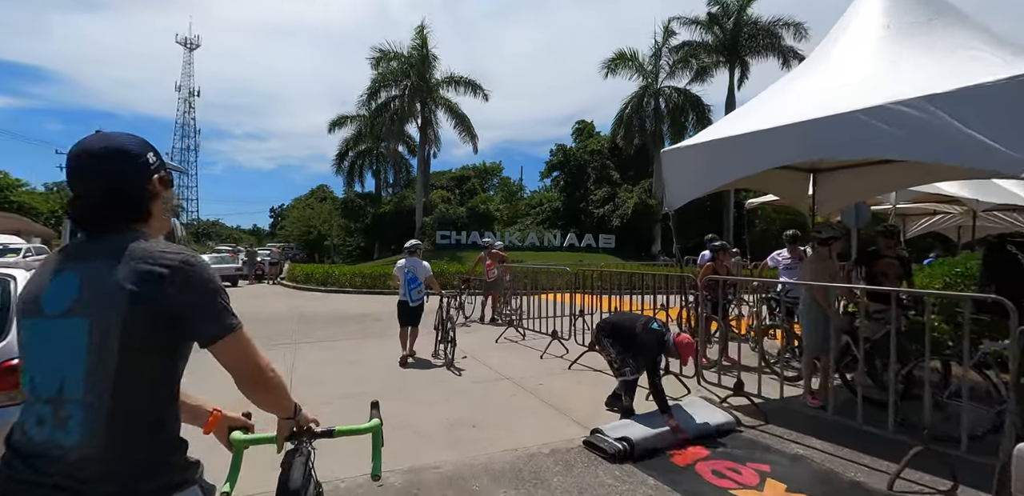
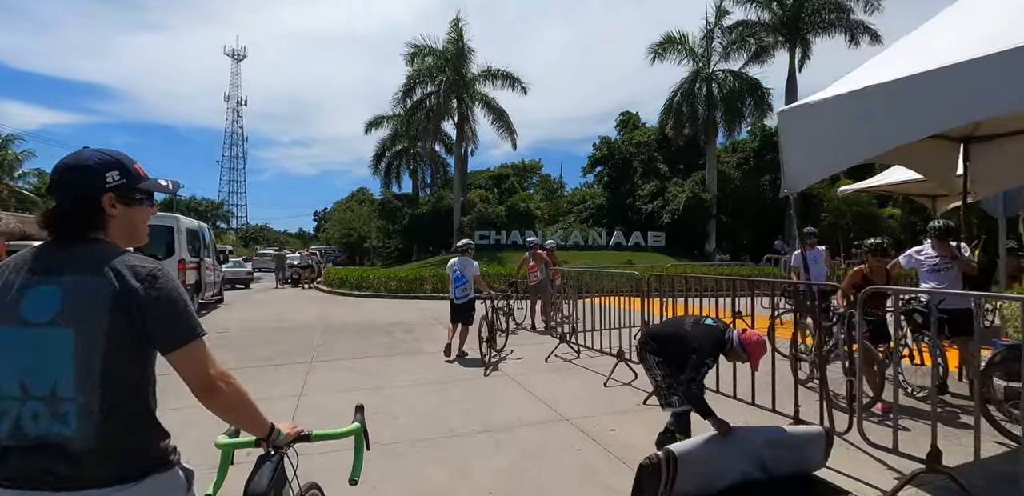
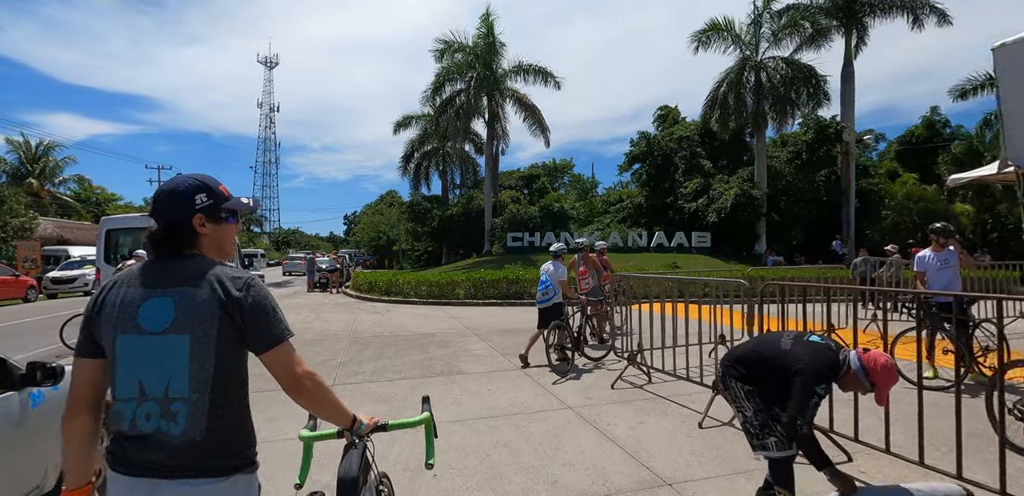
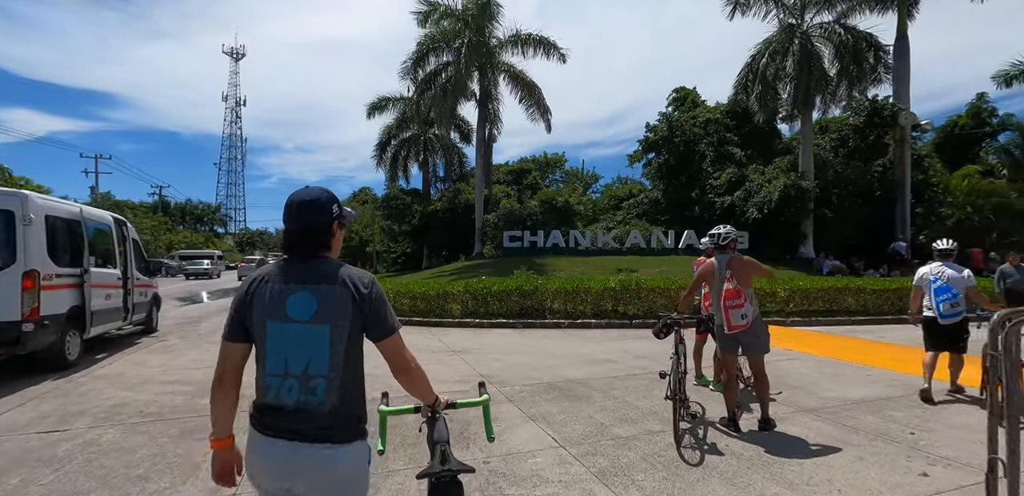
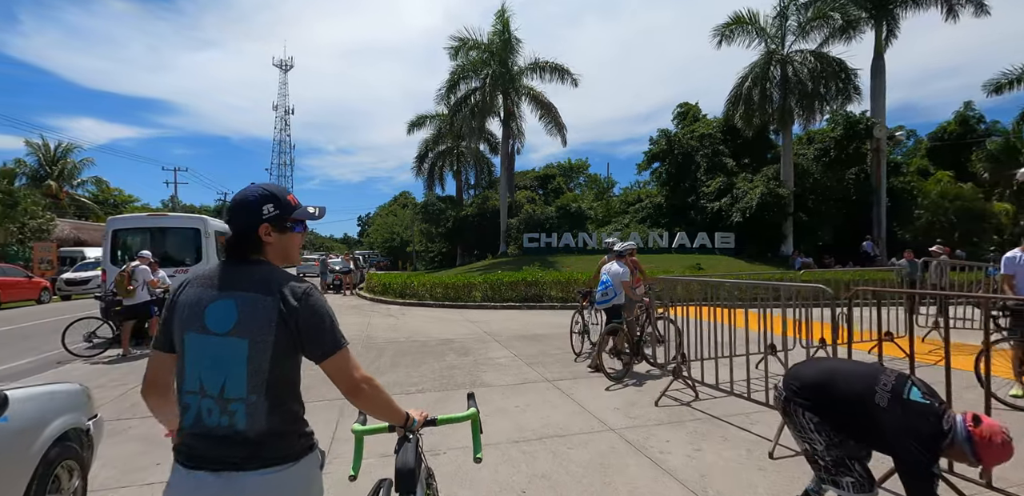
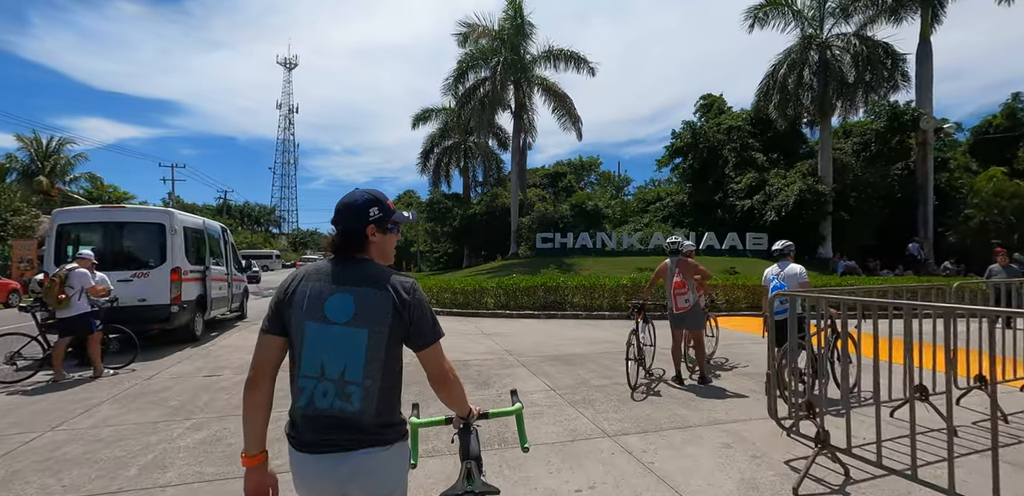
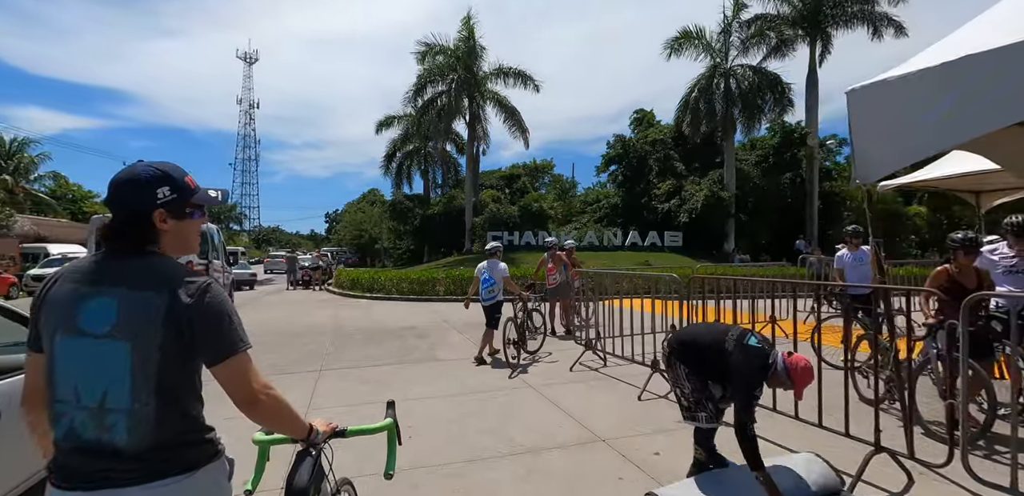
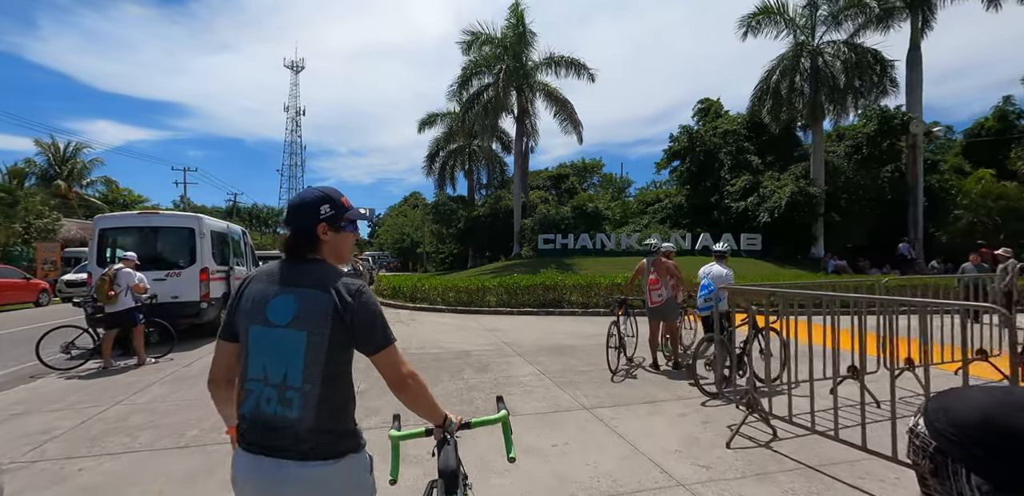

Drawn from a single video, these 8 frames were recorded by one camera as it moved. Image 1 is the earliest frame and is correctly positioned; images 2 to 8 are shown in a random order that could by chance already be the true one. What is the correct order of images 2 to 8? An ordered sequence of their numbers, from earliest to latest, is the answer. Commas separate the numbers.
2, 7, 3, 5, 8, 6, 4
